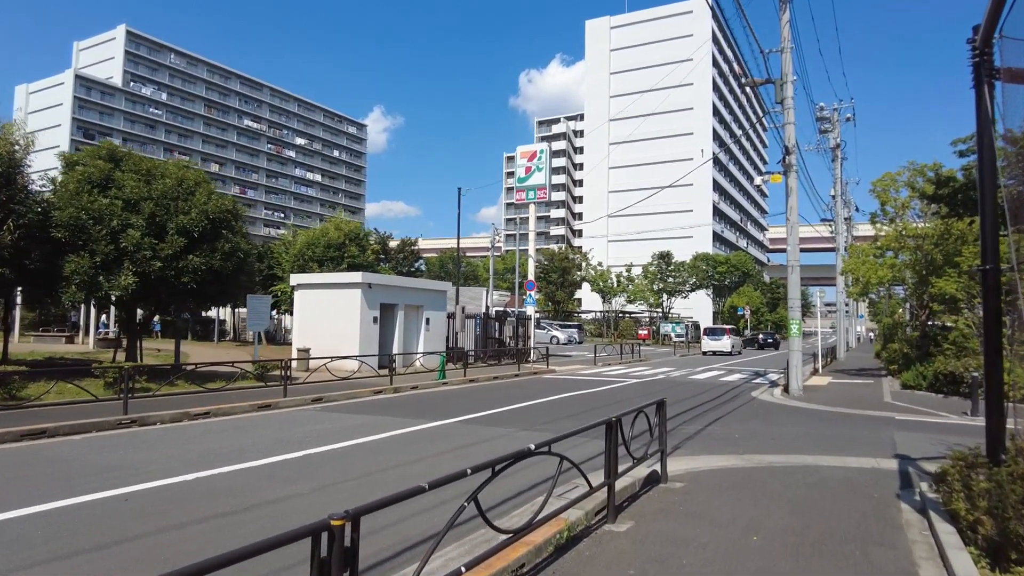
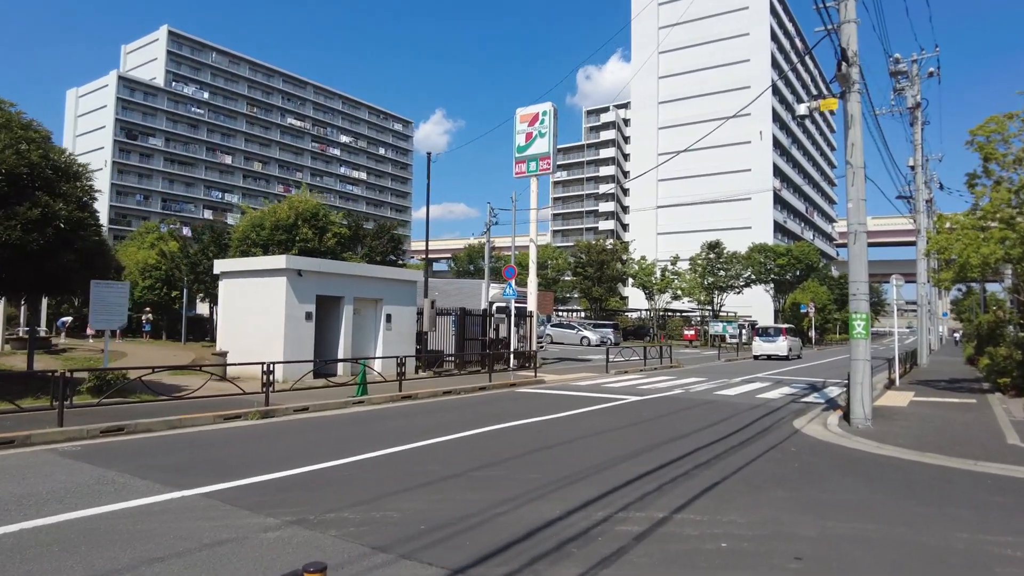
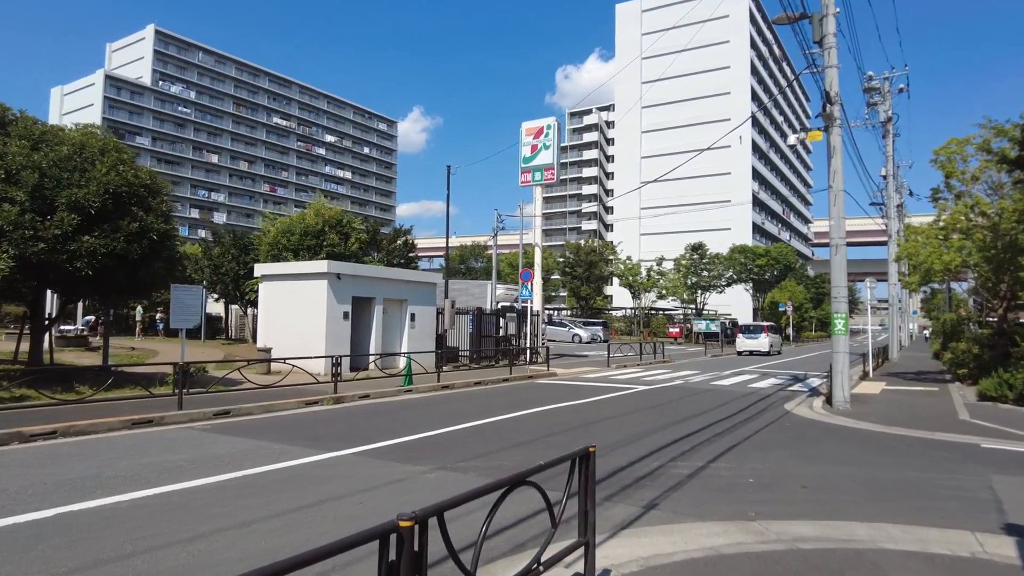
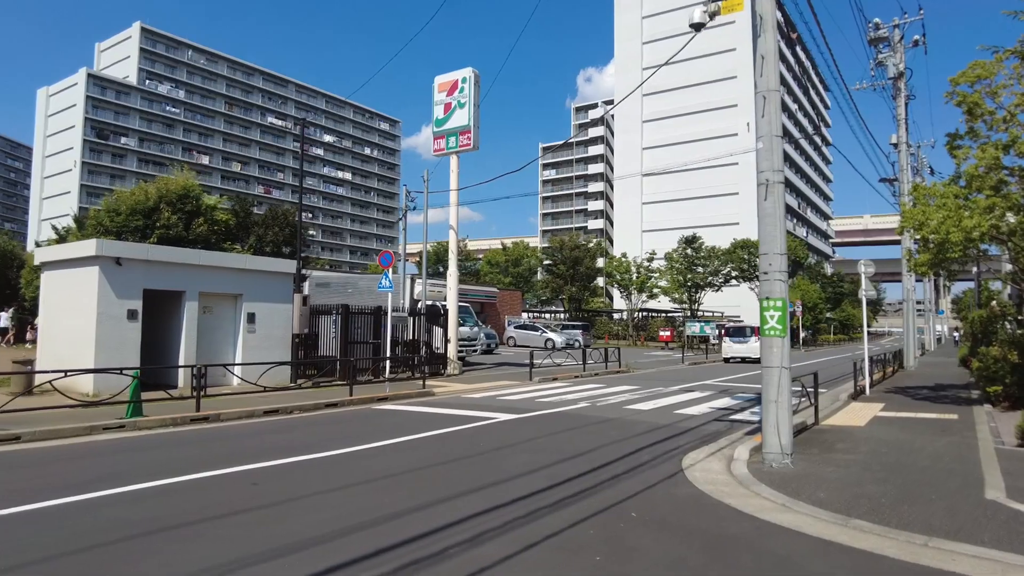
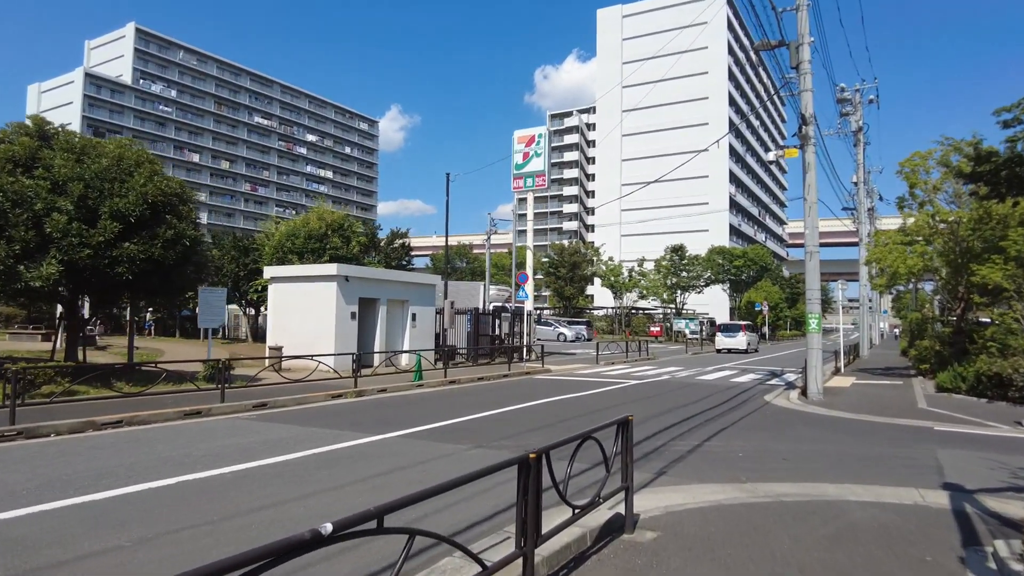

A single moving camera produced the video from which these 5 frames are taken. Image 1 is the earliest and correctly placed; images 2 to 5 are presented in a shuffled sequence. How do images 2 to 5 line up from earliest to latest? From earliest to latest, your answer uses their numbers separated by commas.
5, 3, 2, 4
